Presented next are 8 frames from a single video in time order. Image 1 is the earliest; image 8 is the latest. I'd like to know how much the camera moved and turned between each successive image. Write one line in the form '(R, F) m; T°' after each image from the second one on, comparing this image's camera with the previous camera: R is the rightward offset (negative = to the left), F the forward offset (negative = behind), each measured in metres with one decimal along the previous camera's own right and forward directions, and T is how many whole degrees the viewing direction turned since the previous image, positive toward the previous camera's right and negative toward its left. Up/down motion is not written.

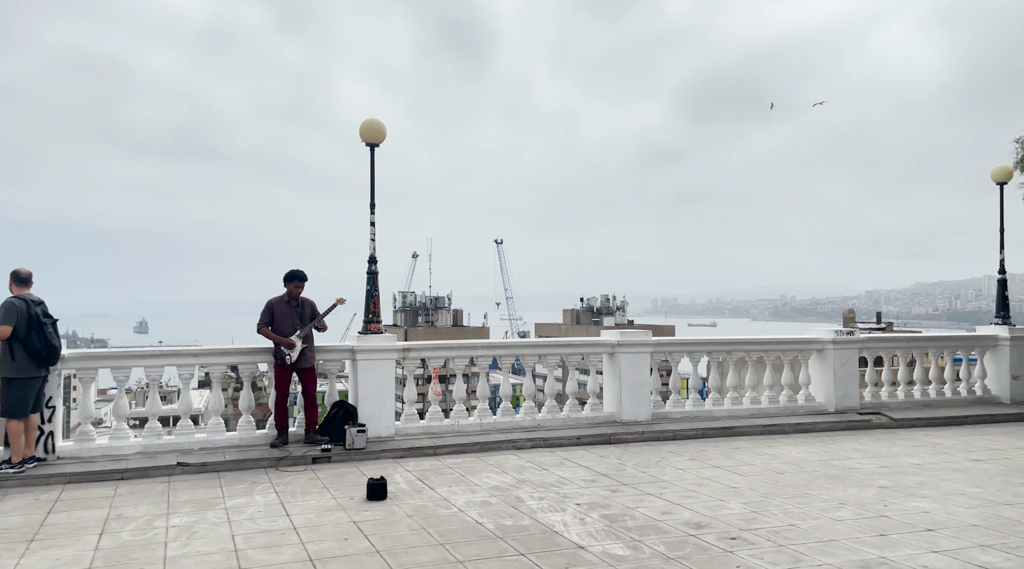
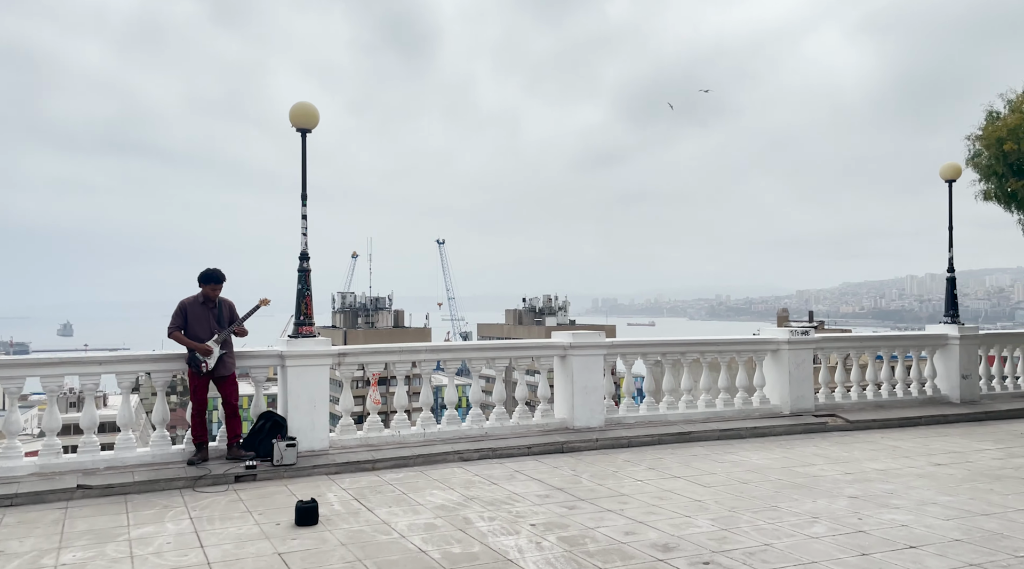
(0.0, +0.7) m; +4°
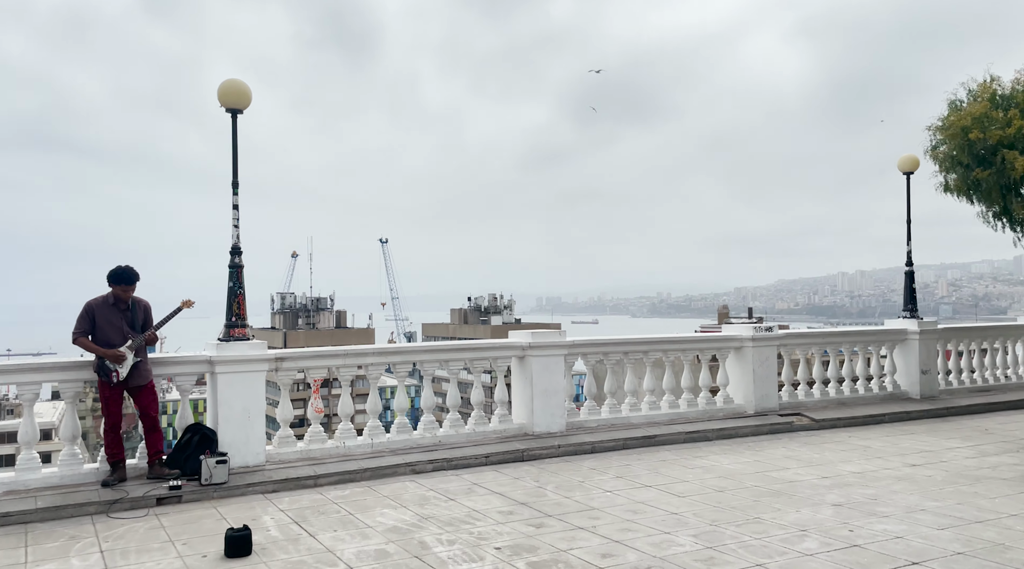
(-0.1, +0.7) m; +4°
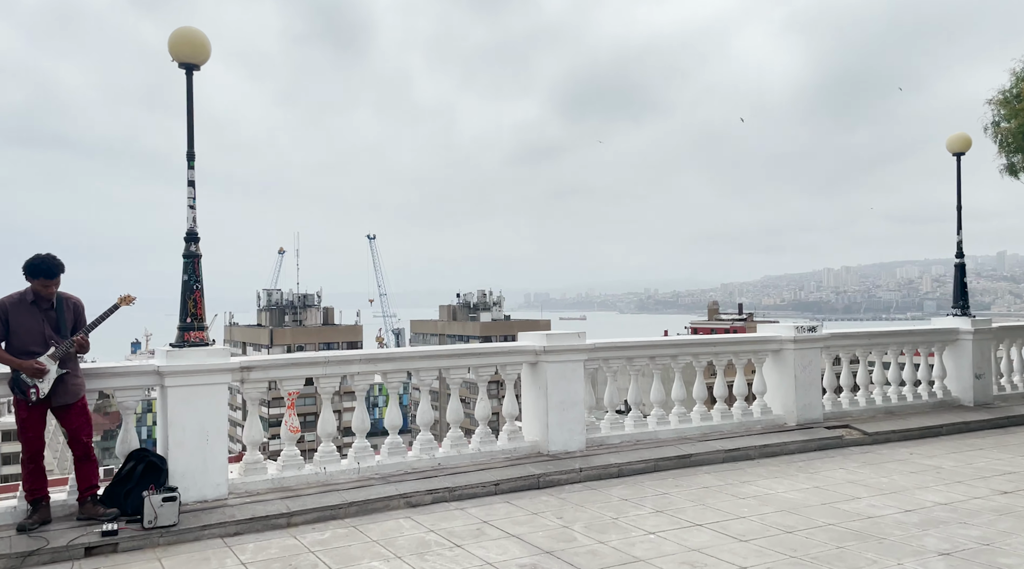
(-0.2, +1.5) m; +1°
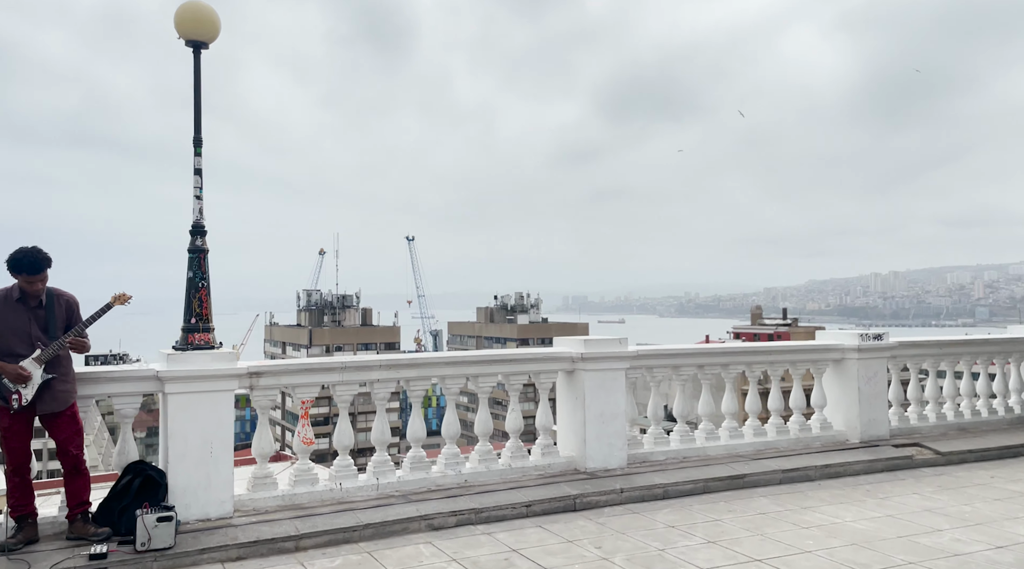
(0.0, +0.7) m; -3°
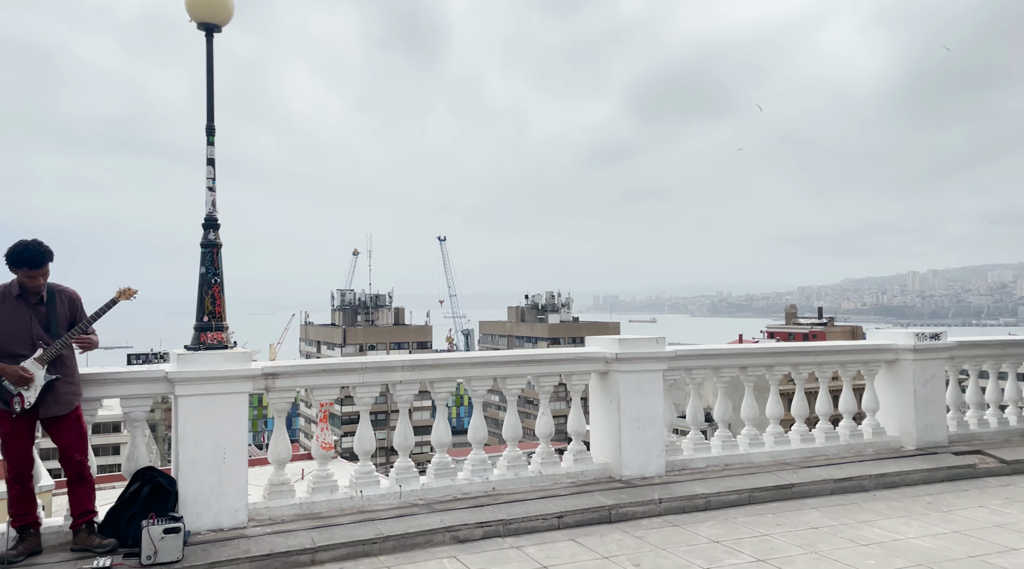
(0.0, +0.5) m; -2°
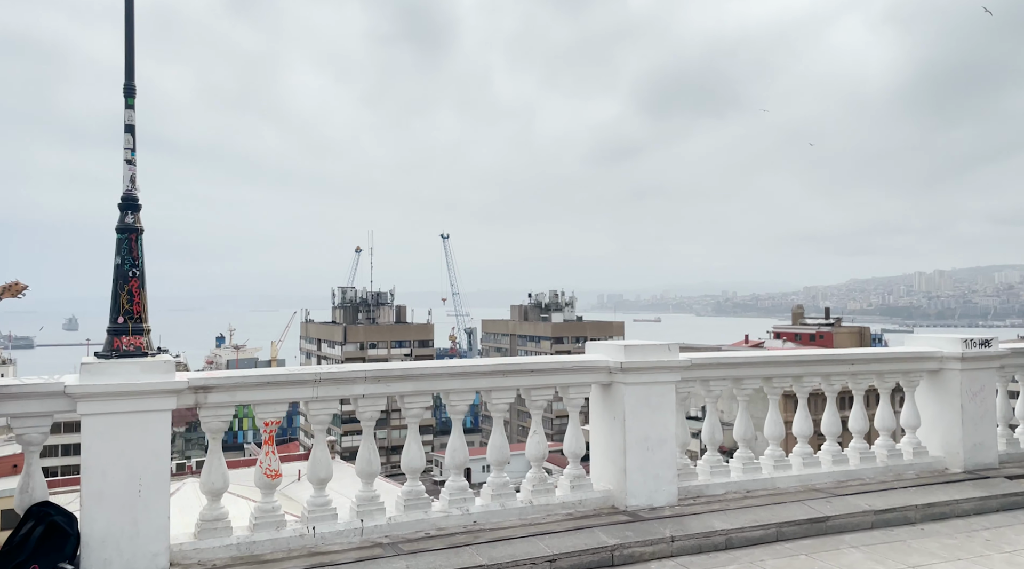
(+0.1, +1.1) m; 0°
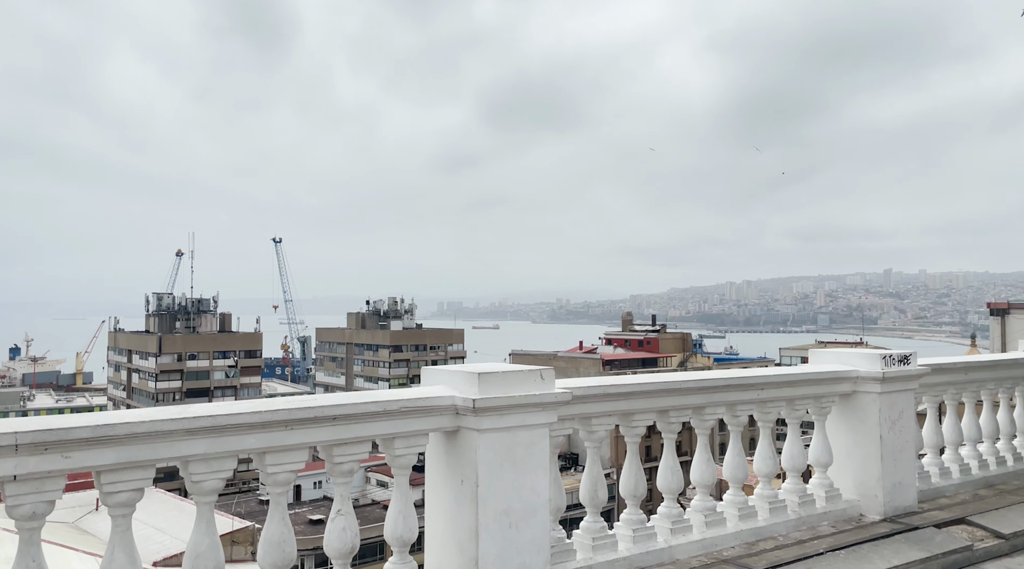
(+0.2, +2.1) m; +11°
